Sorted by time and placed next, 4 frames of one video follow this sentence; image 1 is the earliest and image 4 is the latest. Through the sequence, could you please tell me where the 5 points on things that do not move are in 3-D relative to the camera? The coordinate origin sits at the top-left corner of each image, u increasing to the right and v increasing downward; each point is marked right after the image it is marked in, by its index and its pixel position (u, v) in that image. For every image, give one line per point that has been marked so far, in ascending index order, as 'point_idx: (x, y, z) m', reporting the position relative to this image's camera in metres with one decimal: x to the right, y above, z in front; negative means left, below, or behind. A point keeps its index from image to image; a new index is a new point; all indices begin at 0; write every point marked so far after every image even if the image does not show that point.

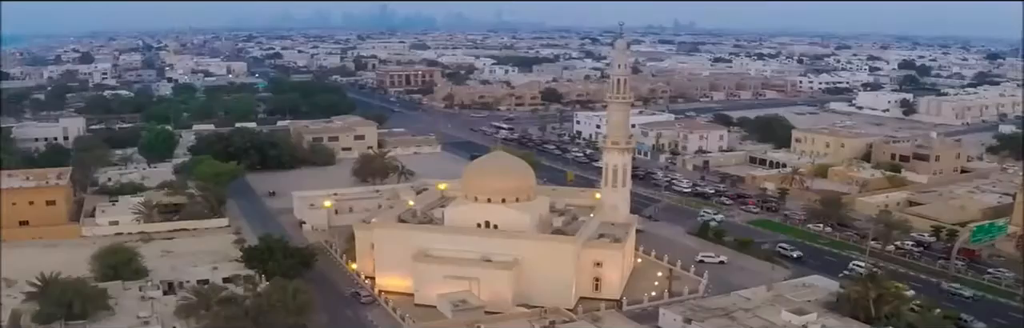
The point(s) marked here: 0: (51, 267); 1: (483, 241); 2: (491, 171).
0: (-11.5, -2.5, +19.1) m
1: (-0.7, -1.7, +18.0) m
2: (-0.5, -0.1, +19.6) m
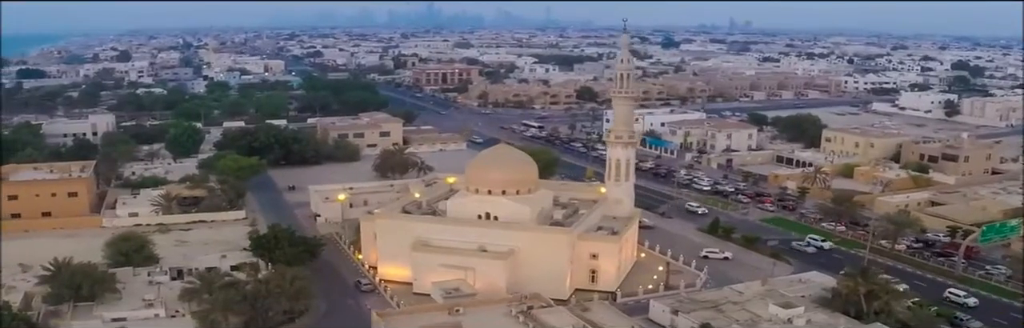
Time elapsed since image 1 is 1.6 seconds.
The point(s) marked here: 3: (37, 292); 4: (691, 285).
0: (-11.5, -2.2, +19.9) m
1: (-0.7, -1.6, +18.3) m
2: (-0.4, +0.1, +19.9) m
3: (-9.5, -2.6, +15.6) m
4: (+4.3, -2.9, +19.0) m
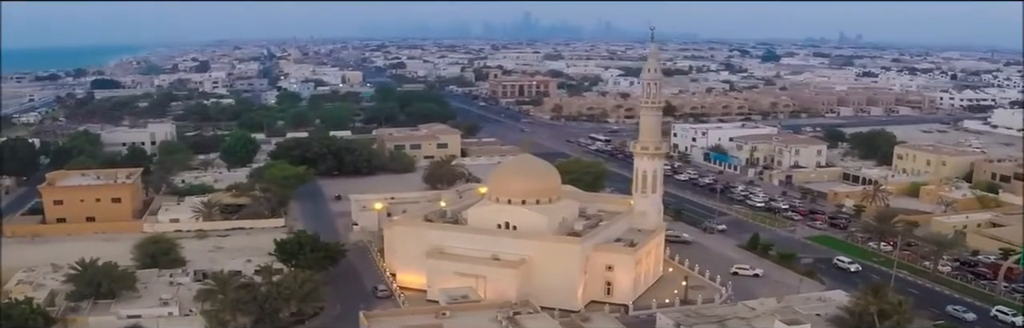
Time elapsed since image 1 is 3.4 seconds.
0: (-11.1, -2.4, +20.9) m
1: (-0.4, -1.8, +18.4) m
2: (0.0, -0.2, +20.0) m
3: (-9.4, -2.6, +16.4) m
4: (+4.6, -3.2, +18.6) m
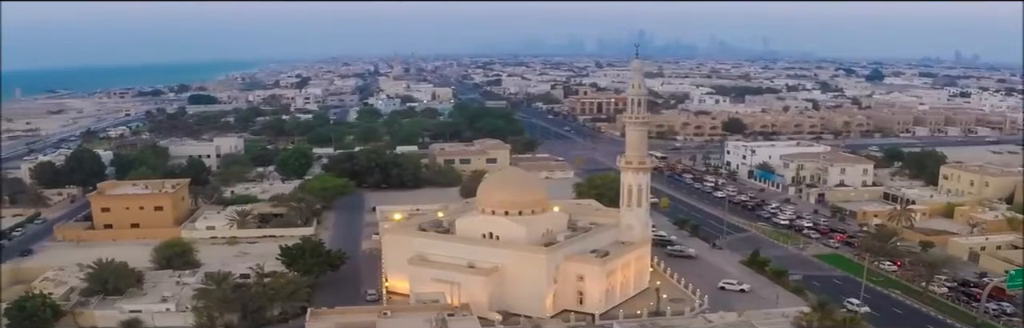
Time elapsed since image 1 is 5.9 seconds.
0: (-11.3, -2.7, +23.1) m
1: (-1.0, -2.1, +19.5) m
2: (-0.4, -0.6, +21.1) m
3: (-10.1, -2.9, +18.4) m
4: (+4.1, -3.6, +19.1) m
